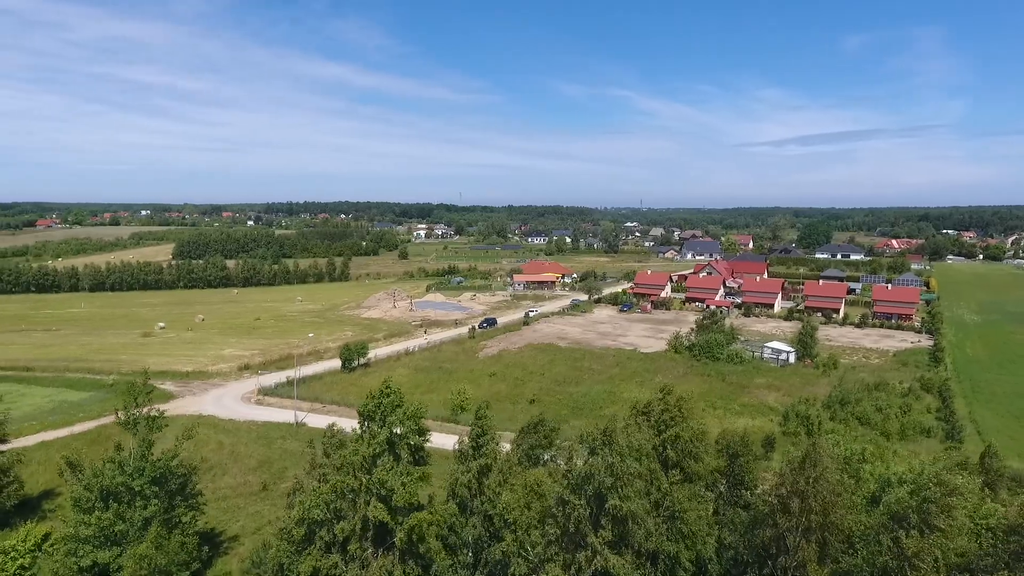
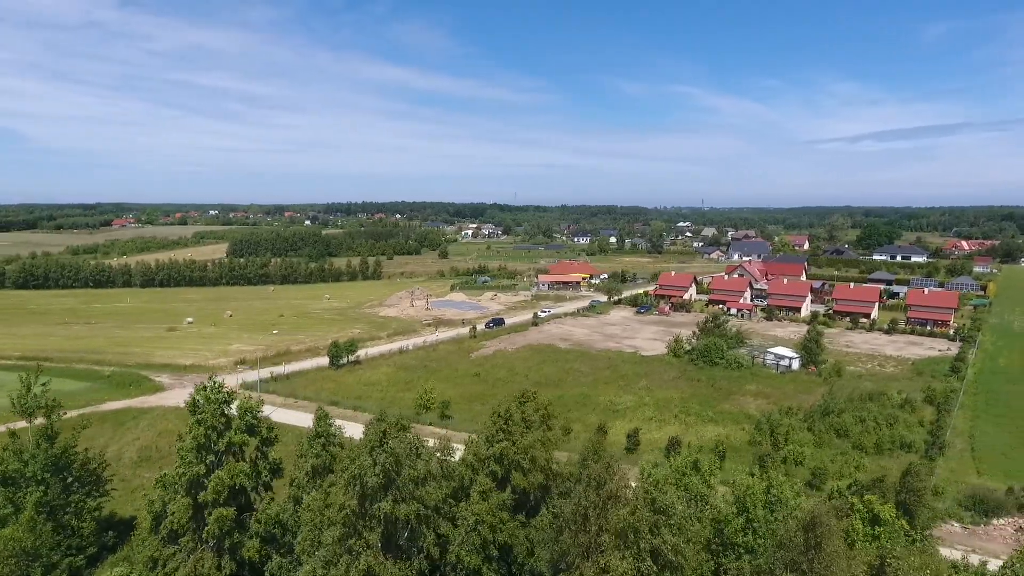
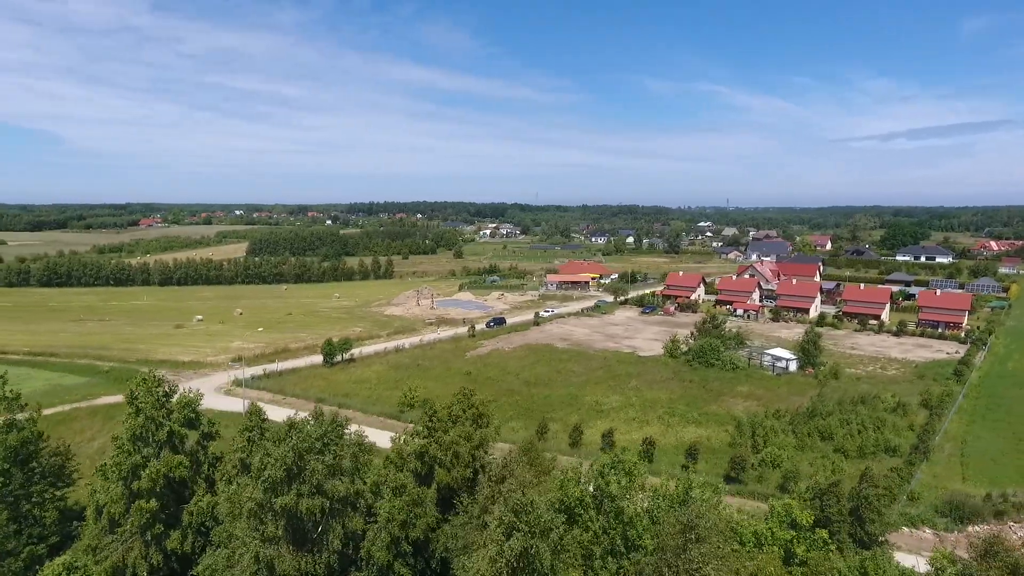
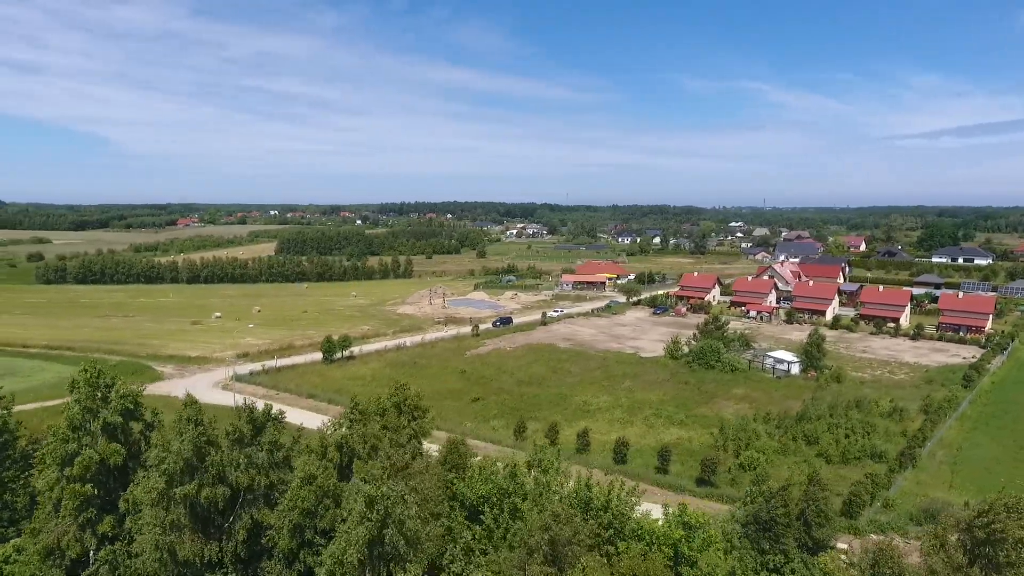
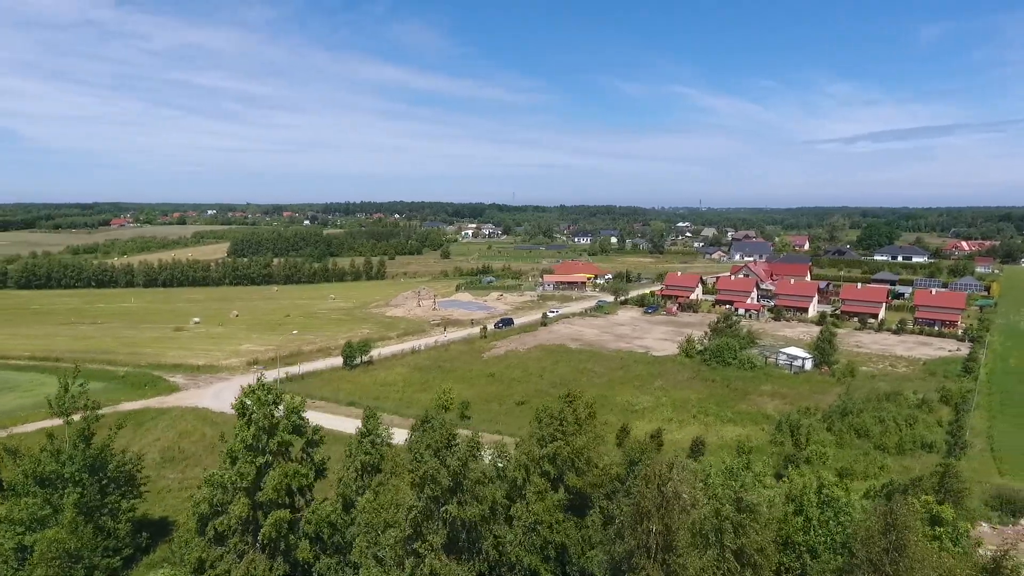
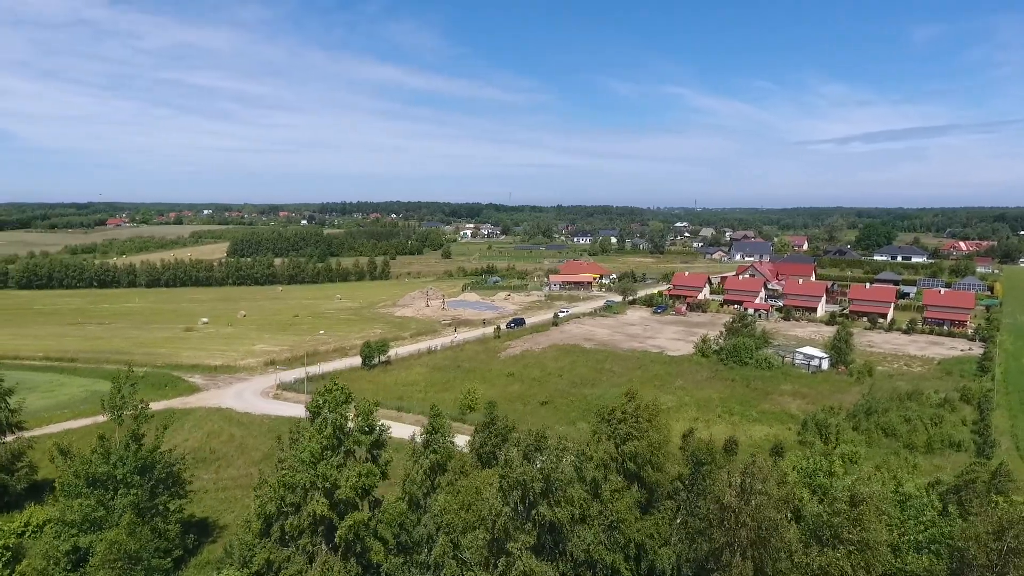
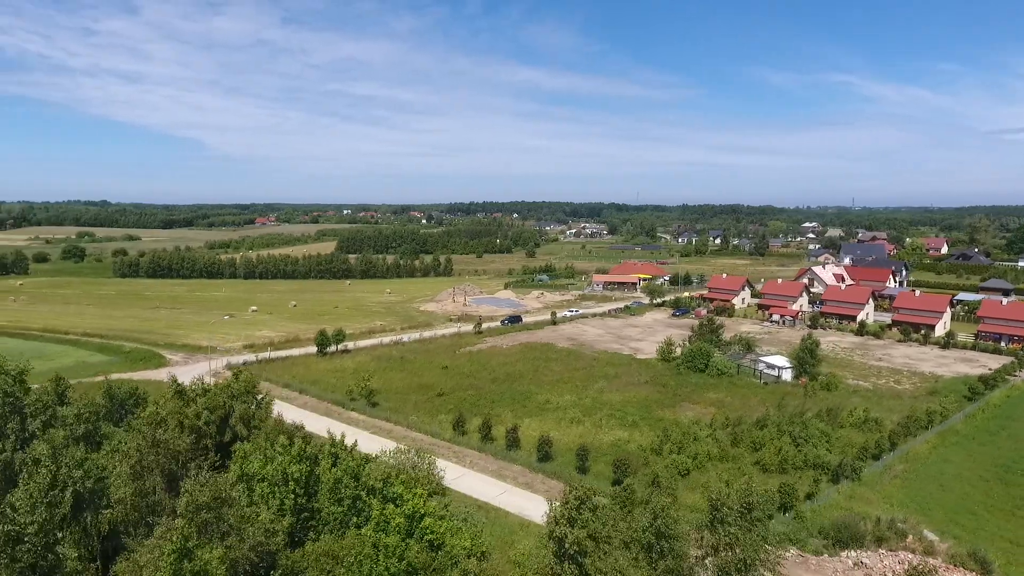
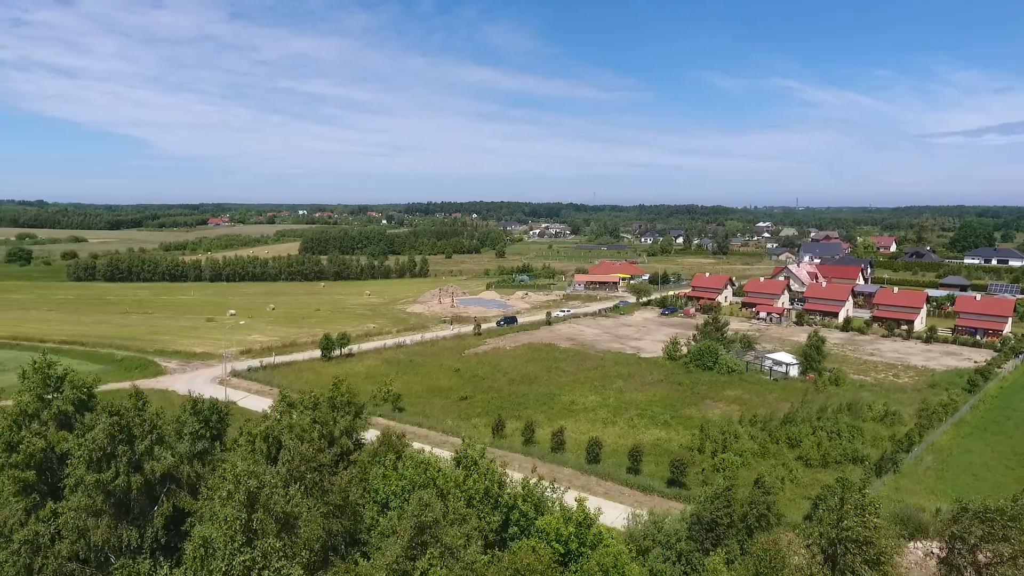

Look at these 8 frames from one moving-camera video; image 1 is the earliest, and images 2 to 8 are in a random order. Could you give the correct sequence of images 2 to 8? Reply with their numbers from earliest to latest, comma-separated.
6, 5, 2, 3, 4, 8, 7
